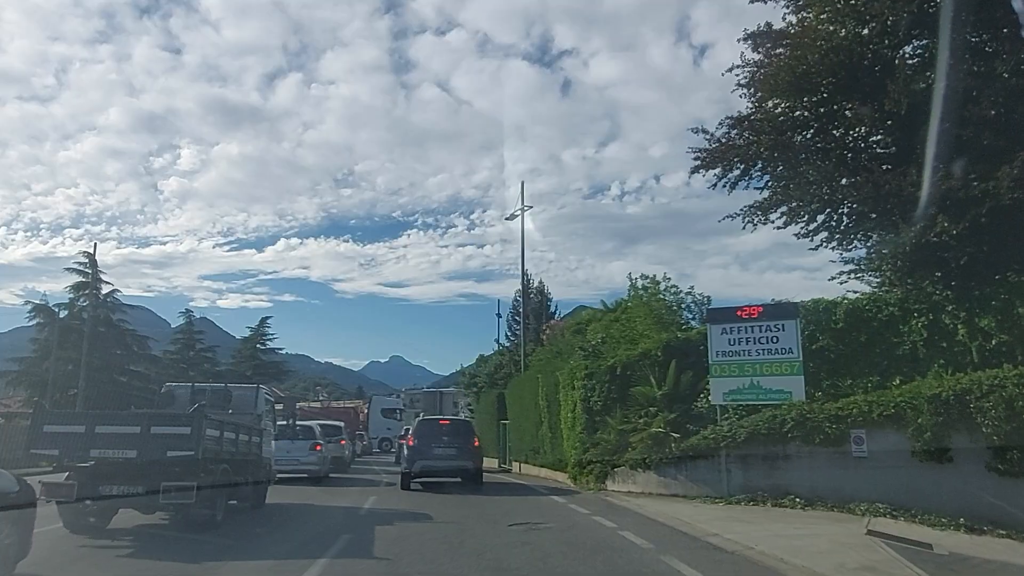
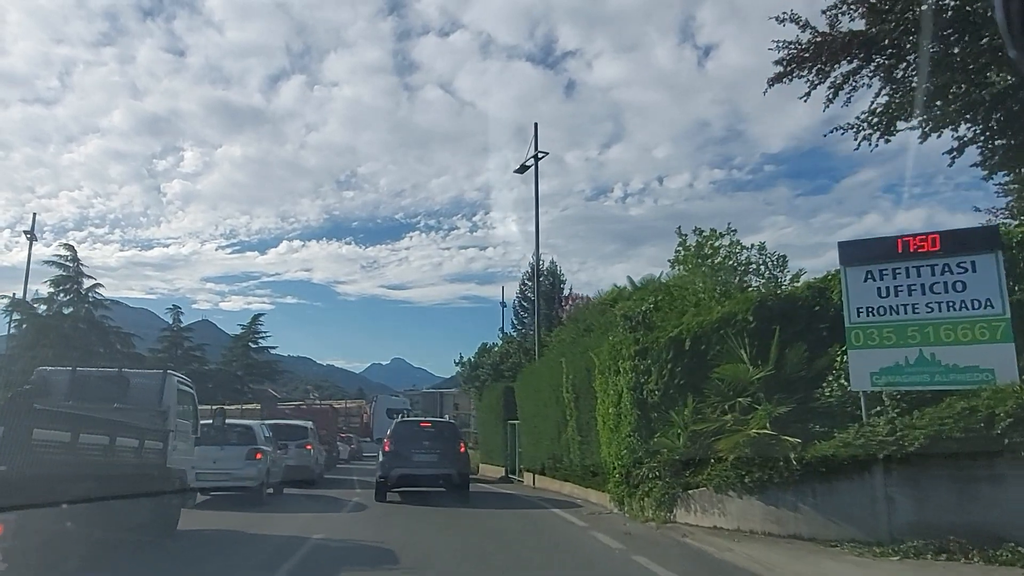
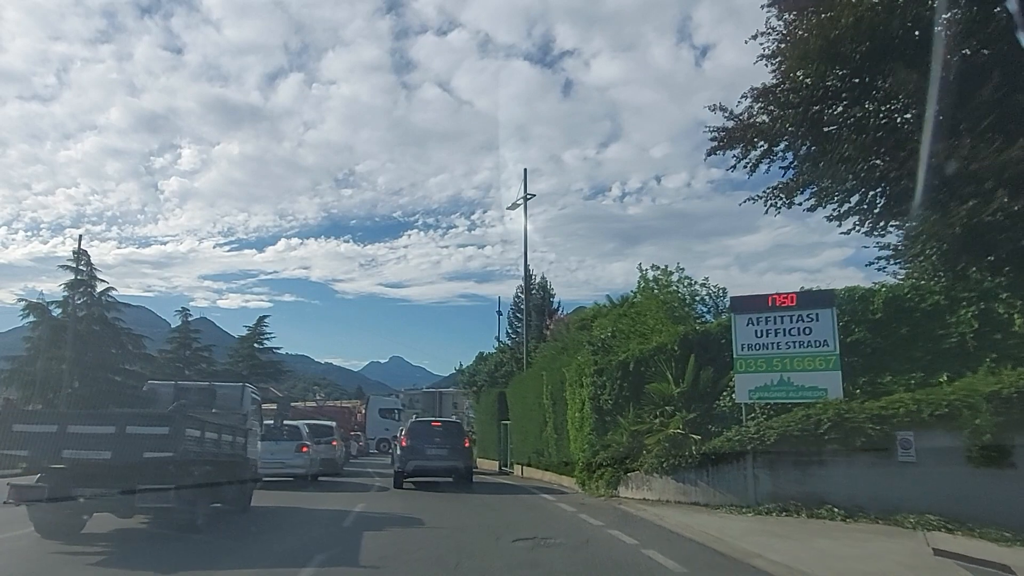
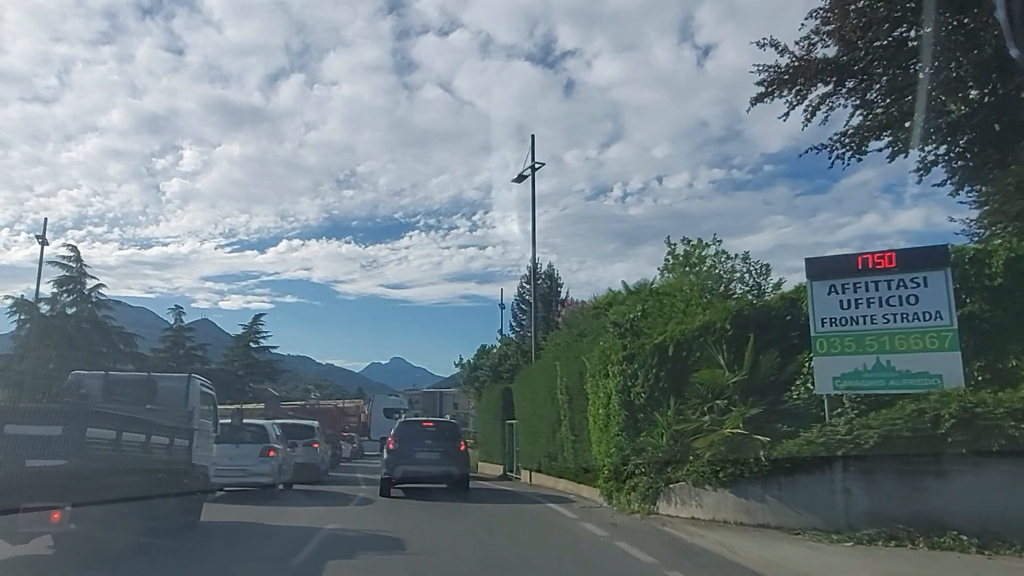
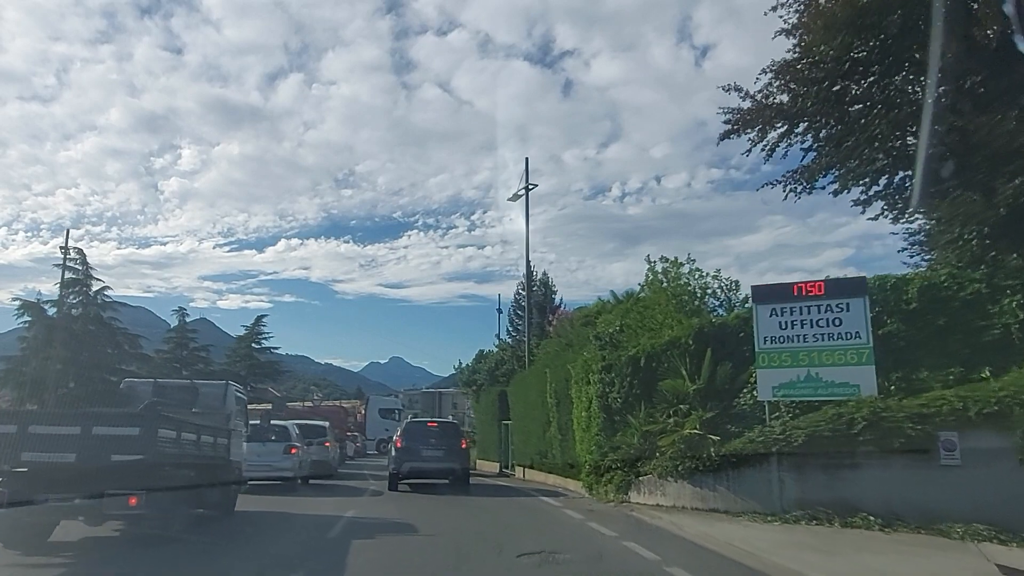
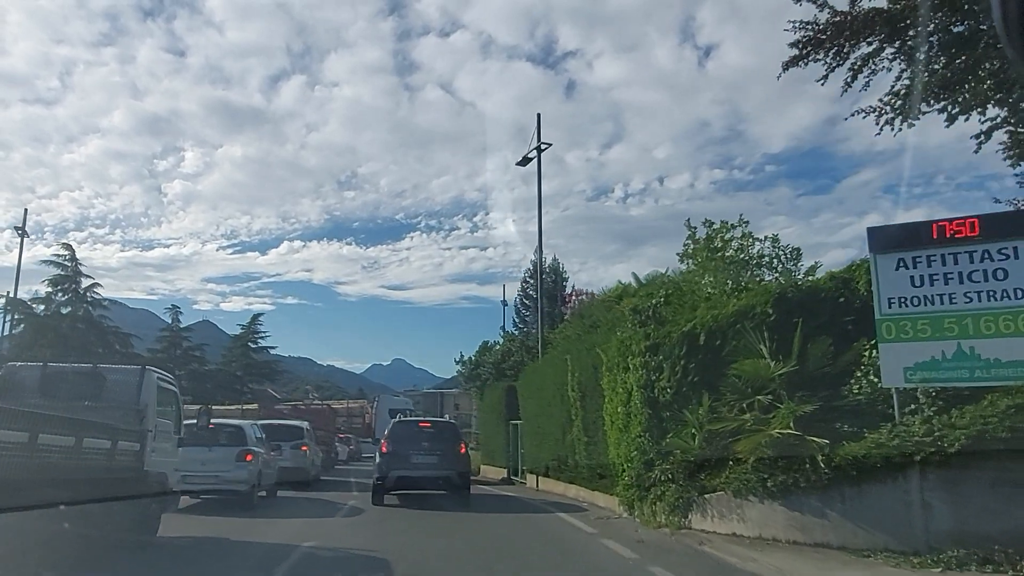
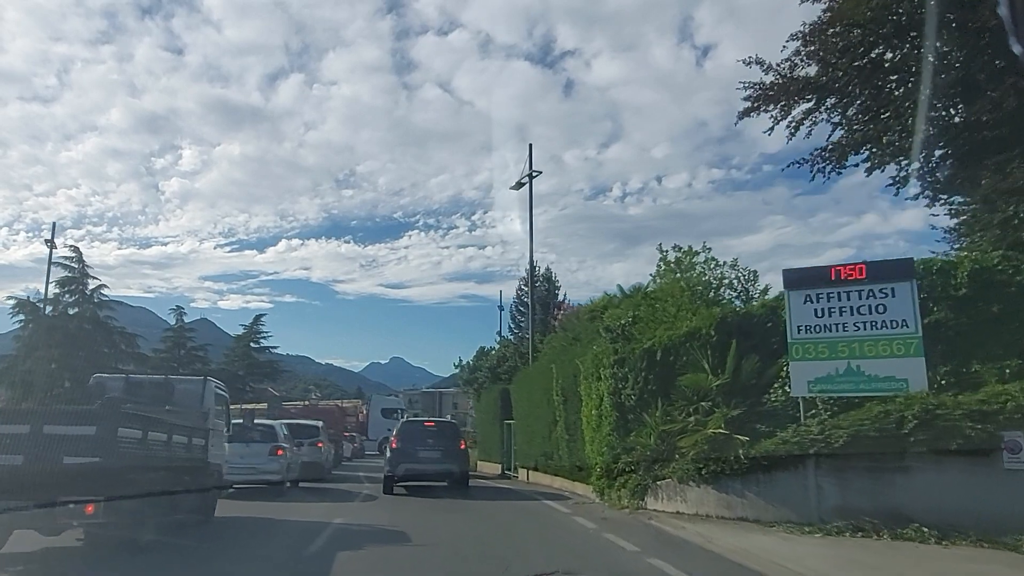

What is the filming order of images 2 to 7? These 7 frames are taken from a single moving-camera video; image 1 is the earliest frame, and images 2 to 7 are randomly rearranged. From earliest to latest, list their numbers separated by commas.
3, 5, 7, 4, 2, 6
